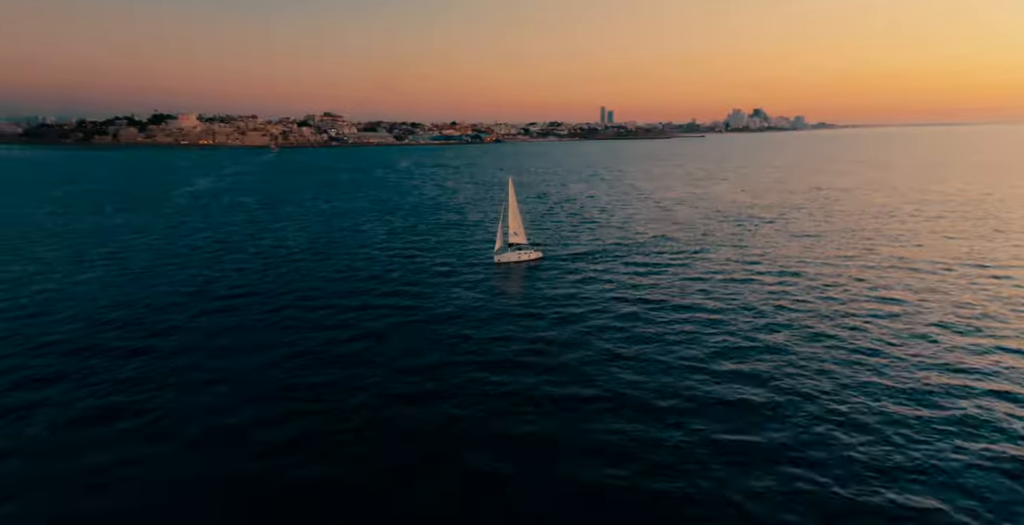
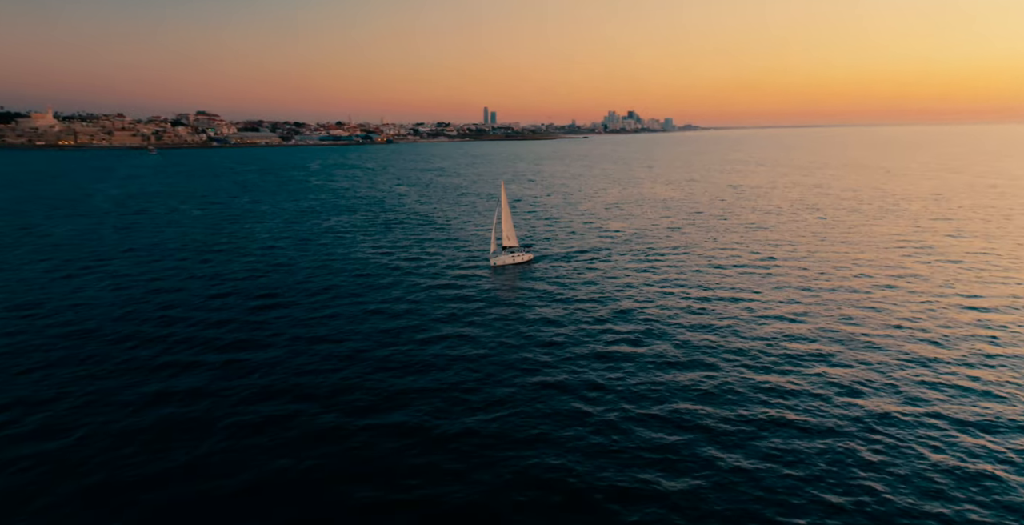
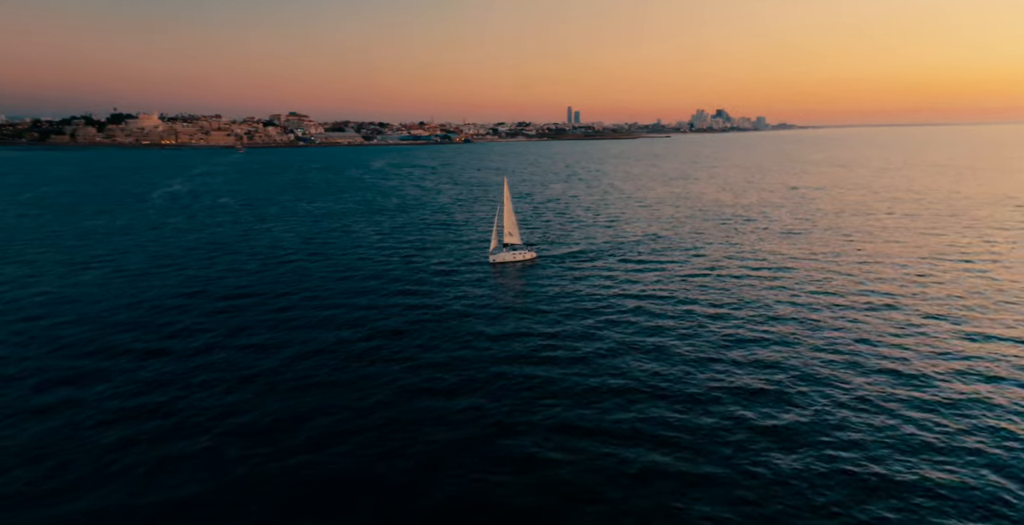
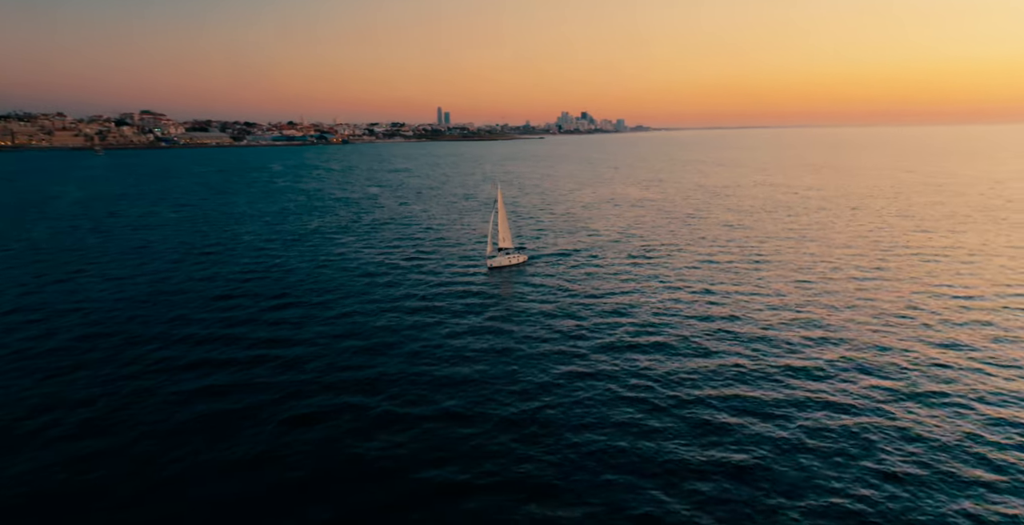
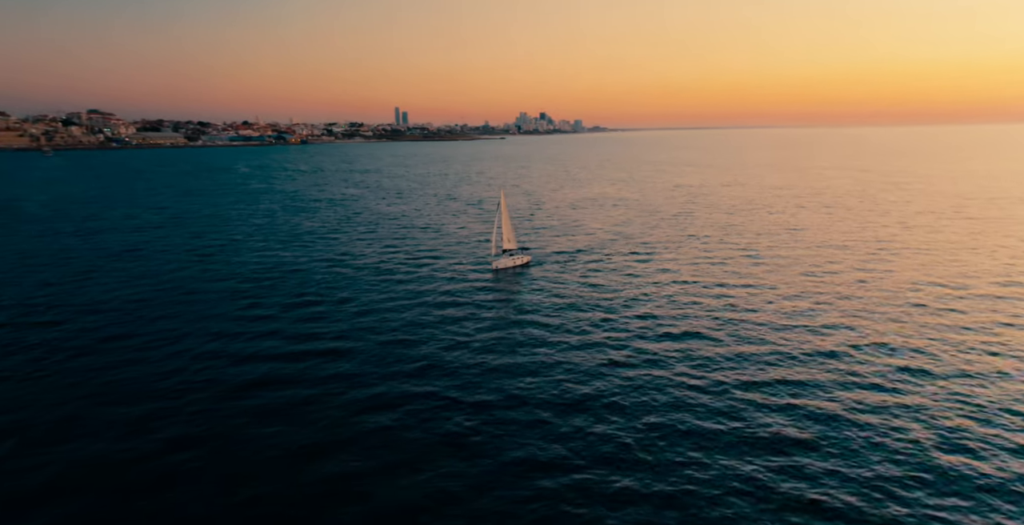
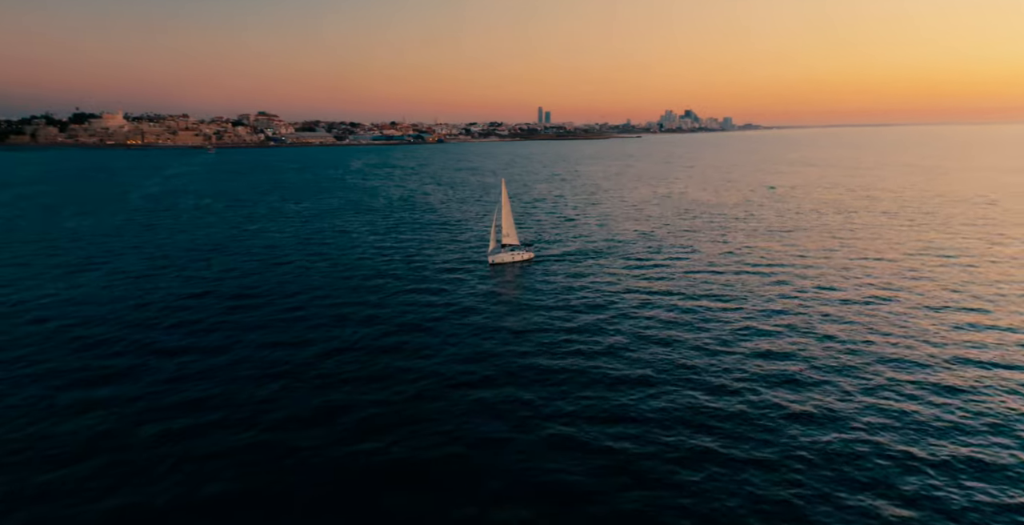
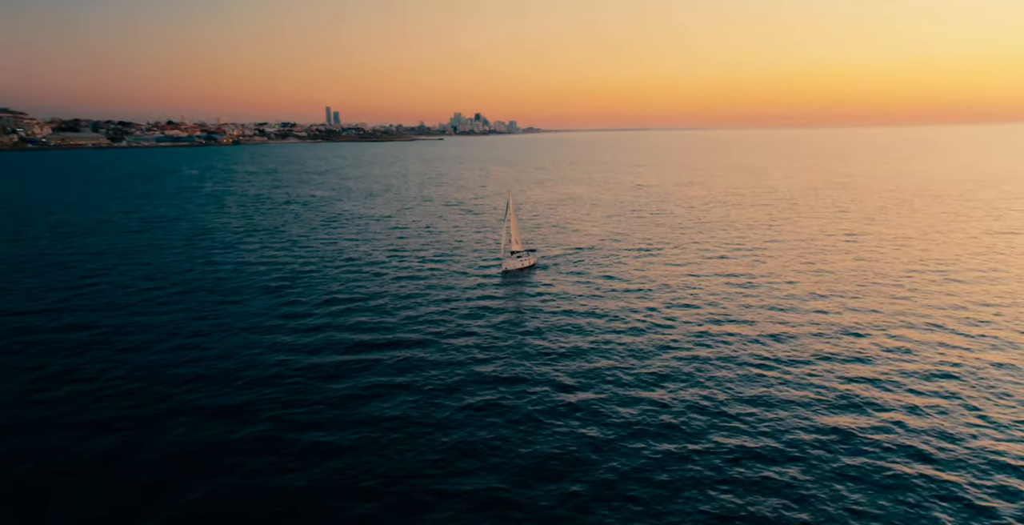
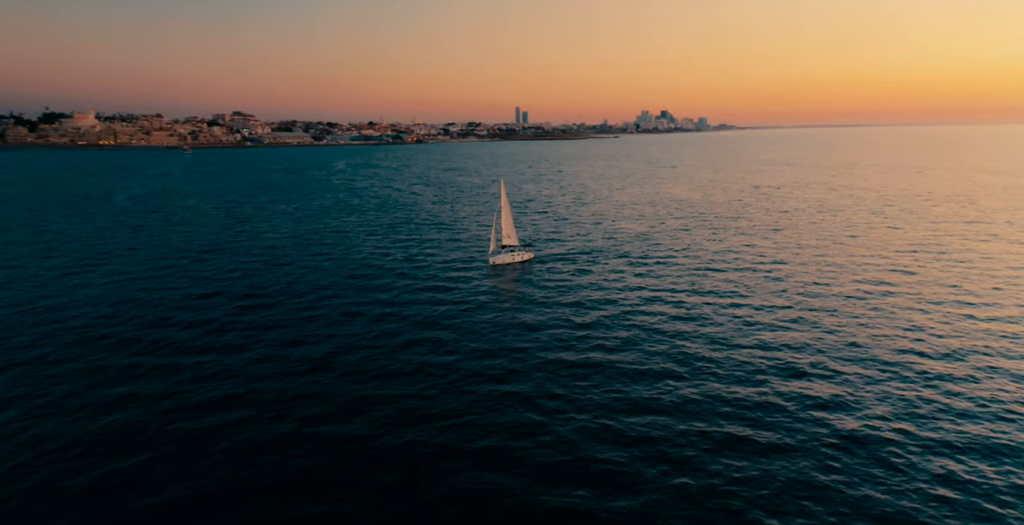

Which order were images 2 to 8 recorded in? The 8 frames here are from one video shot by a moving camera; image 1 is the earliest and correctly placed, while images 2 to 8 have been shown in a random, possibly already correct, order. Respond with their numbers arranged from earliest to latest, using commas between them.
3, 6, 8, 2, 4, 5, 7
